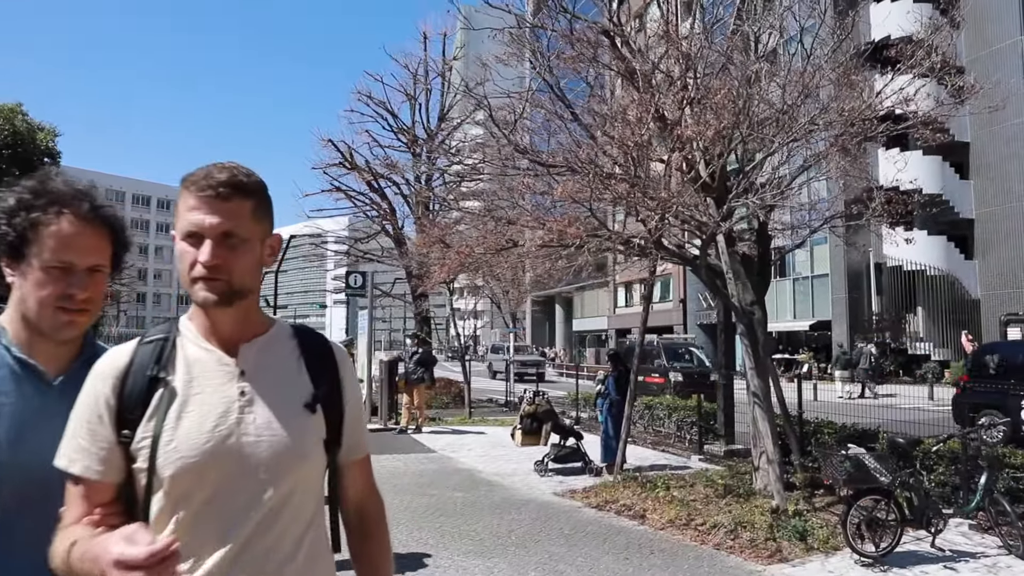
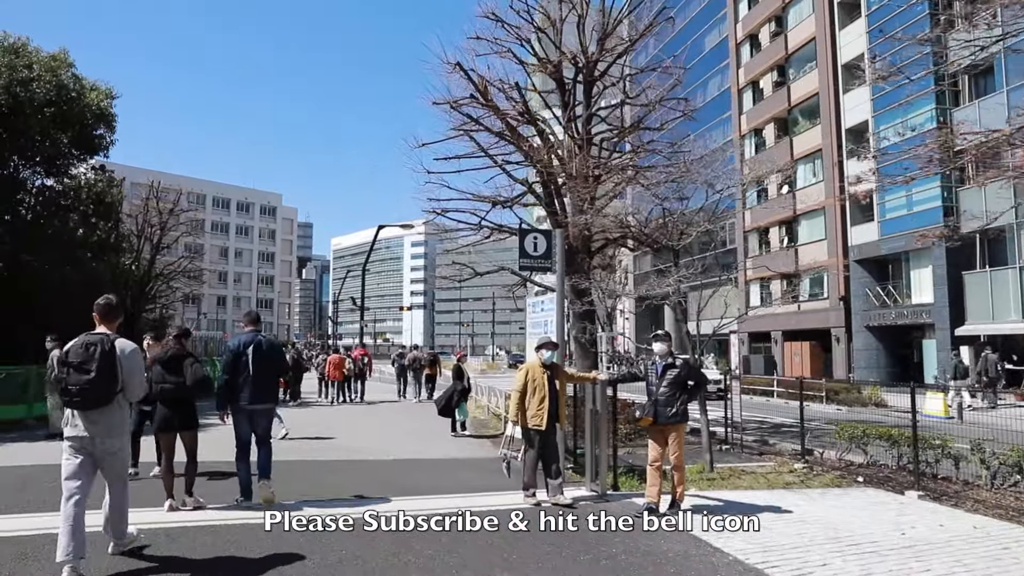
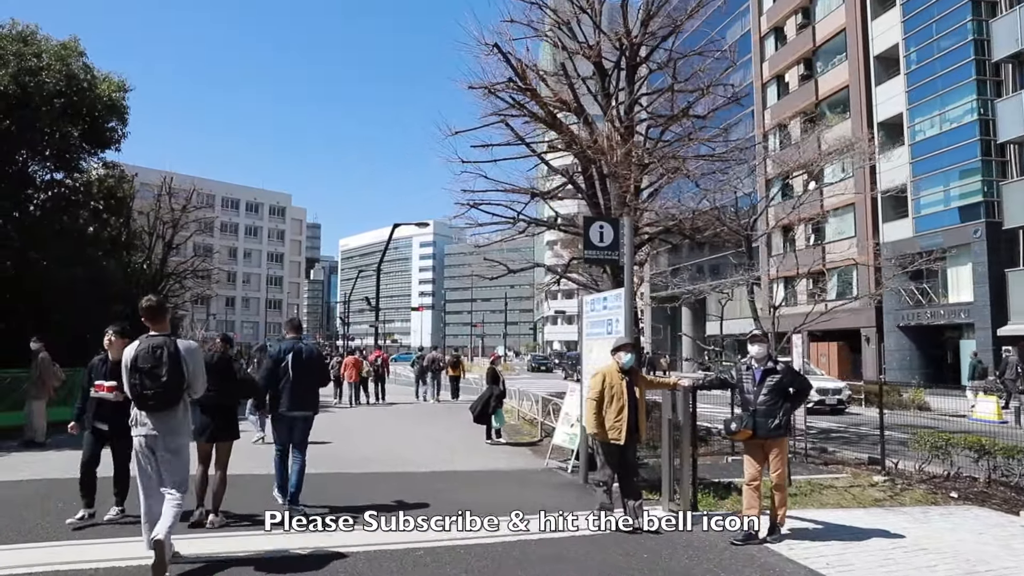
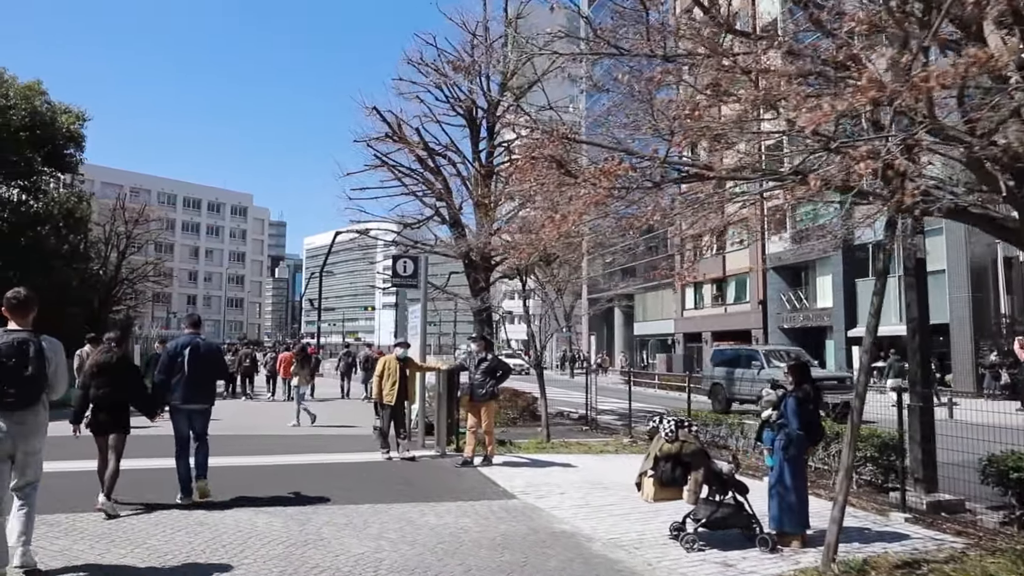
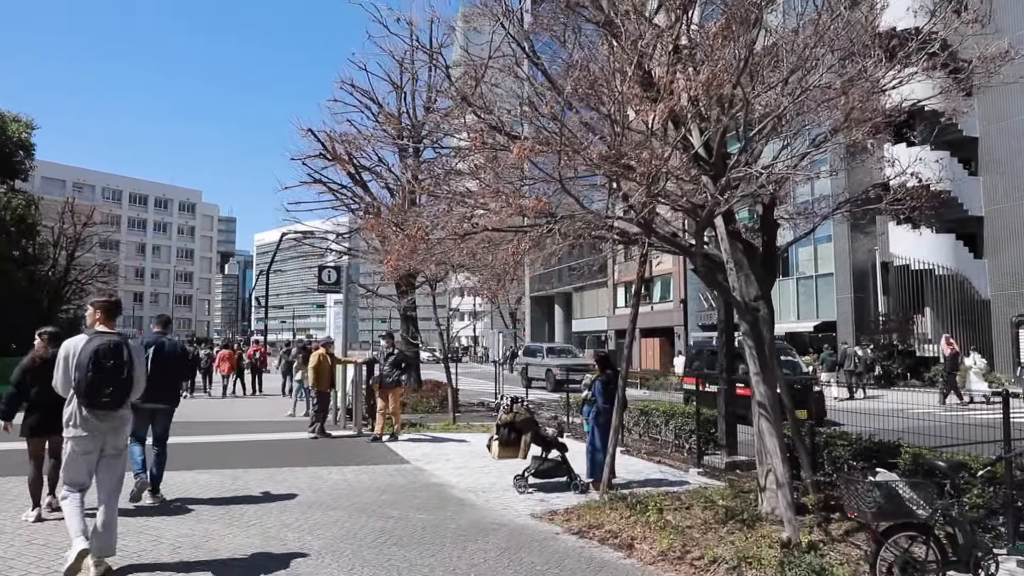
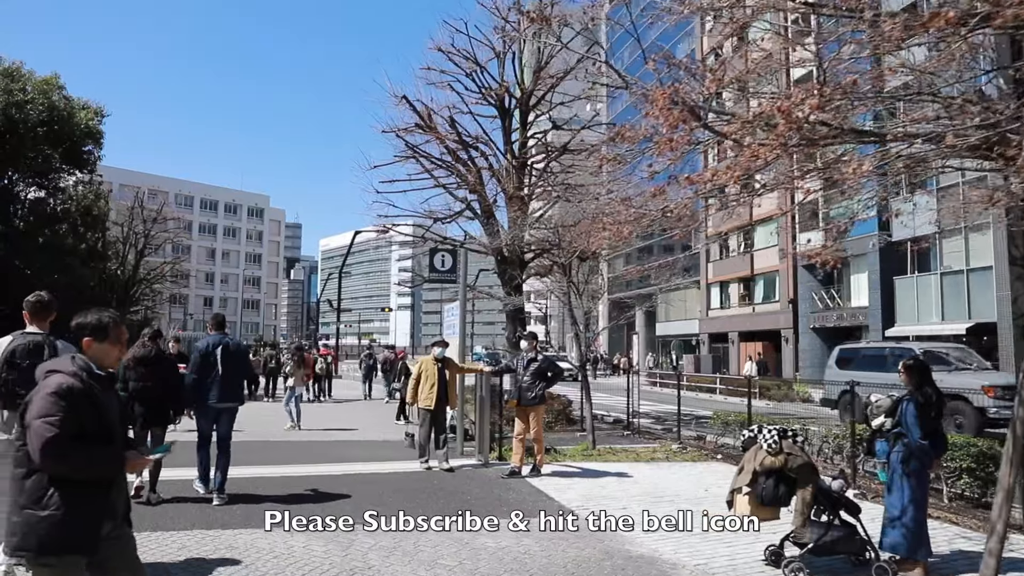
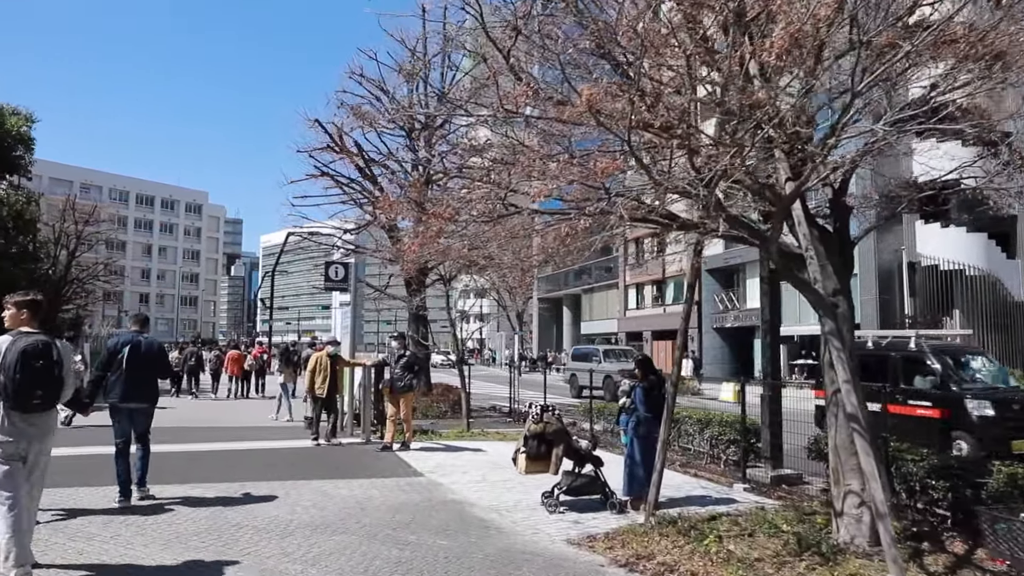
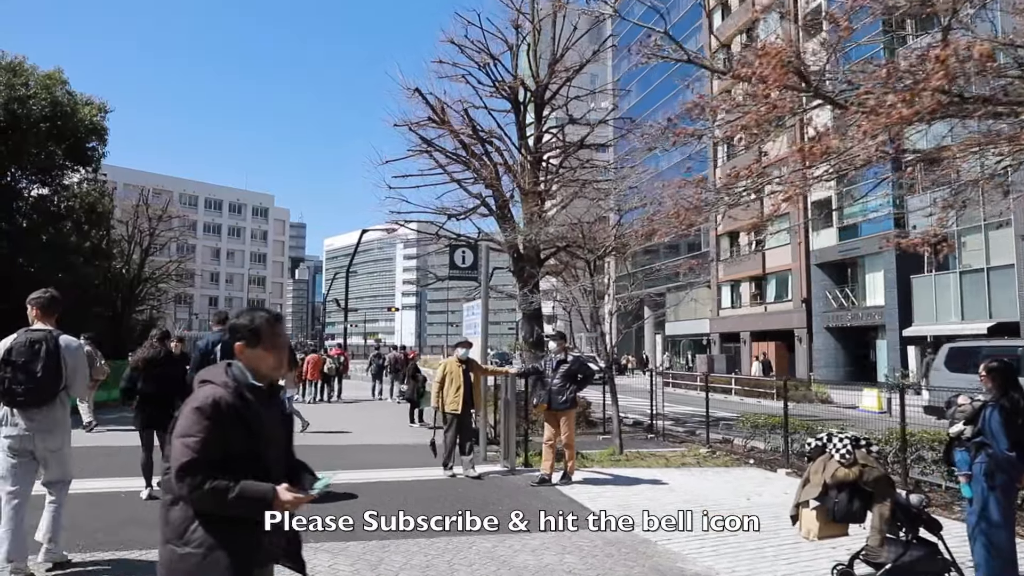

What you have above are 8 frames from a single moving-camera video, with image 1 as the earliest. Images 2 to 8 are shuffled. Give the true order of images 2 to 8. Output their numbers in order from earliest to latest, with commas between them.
5, 7, 4, 6, 8, 2, 3
